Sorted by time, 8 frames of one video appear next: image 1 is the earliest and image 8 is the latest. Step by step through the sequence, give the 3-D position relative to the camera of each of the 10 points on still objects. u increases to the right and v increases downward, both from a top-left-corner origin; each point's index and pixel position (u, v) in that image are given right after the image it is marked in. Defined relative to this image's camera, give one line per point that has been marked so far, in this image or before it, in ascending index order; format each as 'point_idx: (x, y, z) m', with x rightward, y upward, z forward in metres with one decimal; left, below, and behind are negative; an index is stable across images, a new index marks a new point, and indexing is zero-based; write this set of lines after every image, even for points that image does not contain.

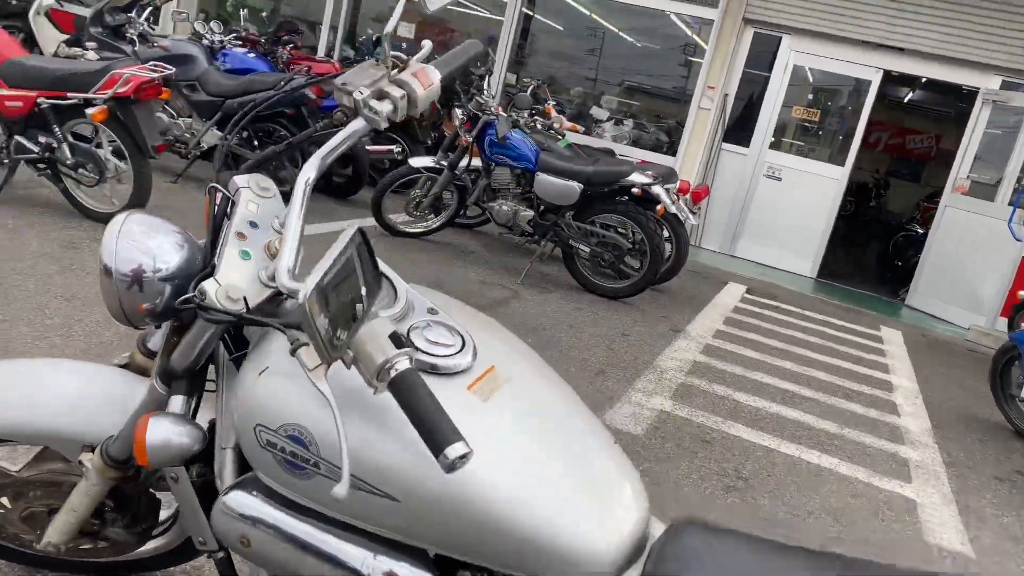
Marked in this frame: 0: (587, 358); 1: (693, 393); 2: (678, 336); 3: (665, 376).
0: (+0.5, -0.5, +6.3) m
1: (+1.3, -0.7, +6.2) m
2: (+1.5, -0.4, +7.6) m
3: (+1.1, -0.7, +6.4) m
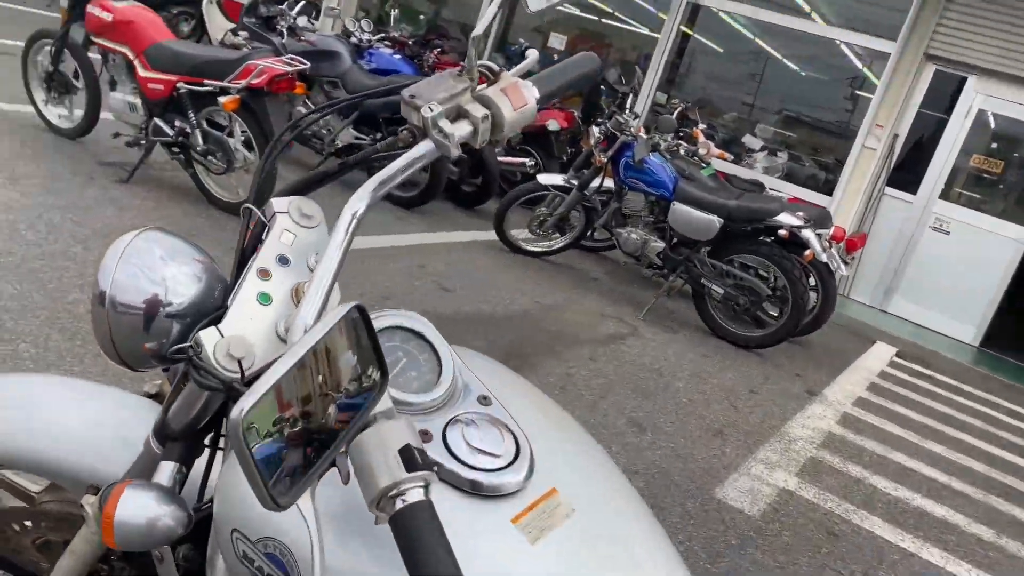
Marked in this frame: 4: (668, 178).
0: (+1.2, -0.9, +5.7) m
1: (+2.0, -1.1, +5.4) m
2: (+2.4, -0.9, +6.8) m
3: (+1.9, -1.0, +5.7) m
4: (+1.4, +1.0, +7.5) m
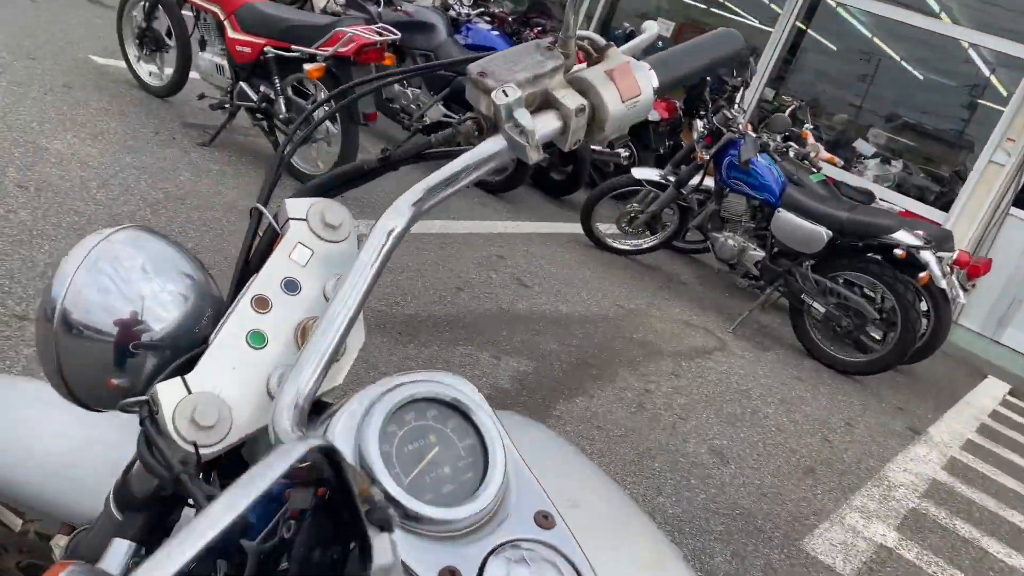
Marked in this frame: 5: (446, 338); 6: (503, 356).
0: (+1.7, -1.0, +5.1) m
1: (+2.3, -1.3, +4.8) m
2: (+2.9, -1.1, +6.2) m
3: (+2.3, -1.2, +5.1) m
4: (+2.1, +0.9, +6.9) m
5: (-0.4, -0.3, +4.9) m
6: (0.0, -0.4, +5.0) m
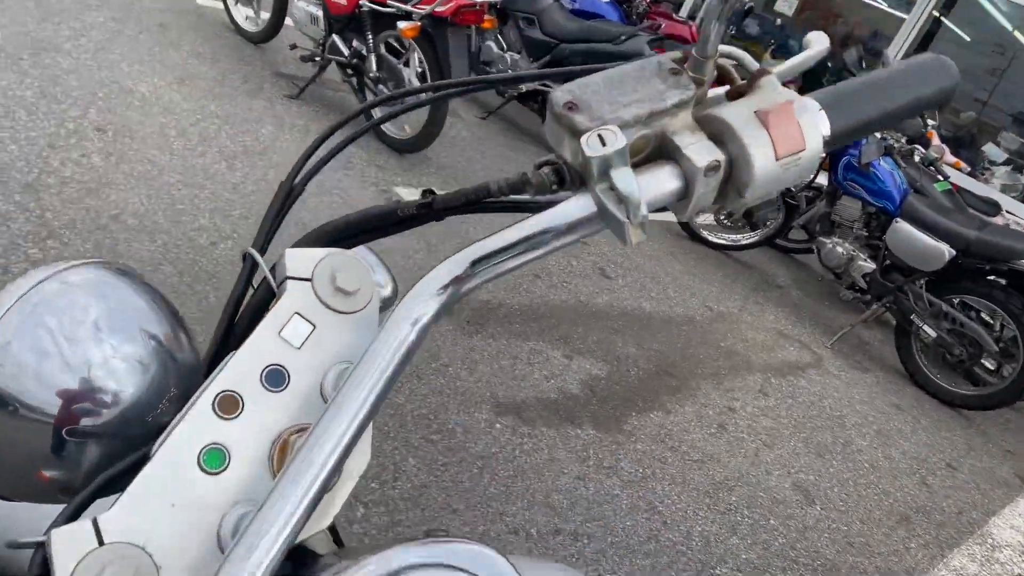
0: (+2.0, -1.1, +4.6) m
1: (+2.6, -1.5, +4.3) m
2: (+3.3, -1.3, +5.5) m
3: (+2.6, -1.4, +4.5) m
4: (+2.8, +0.7, +6.2) m
5: (0.0, -0.2, +4.6) m
6: (+0.4, -0.4, +4.7) m
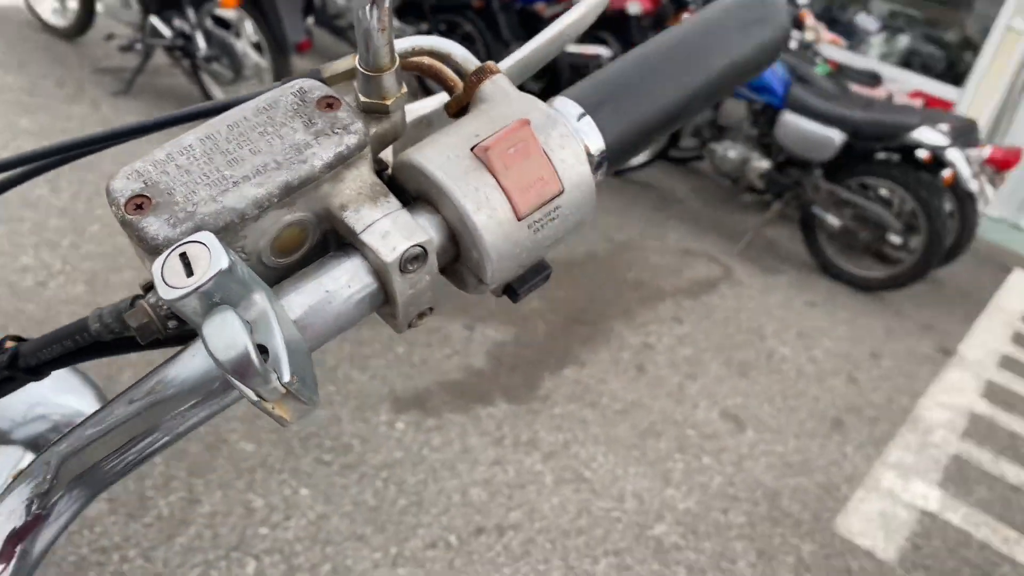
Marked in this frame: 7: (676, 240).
0: (+1.6, -0.6, +4.5) m
1: (+2.3, -0.9, +4.2) m
2: (+2.8, -0.5, +5.5) m
3: (+2.2, -0.8, +4.5) m
4: (+1.9, +1.4, +6.0) m
5: (-0.5, -0.1, +4.2) m
6: (-0.2, -0.2, +4.3) m
7: (+1.2, +0.4, +6.2) m
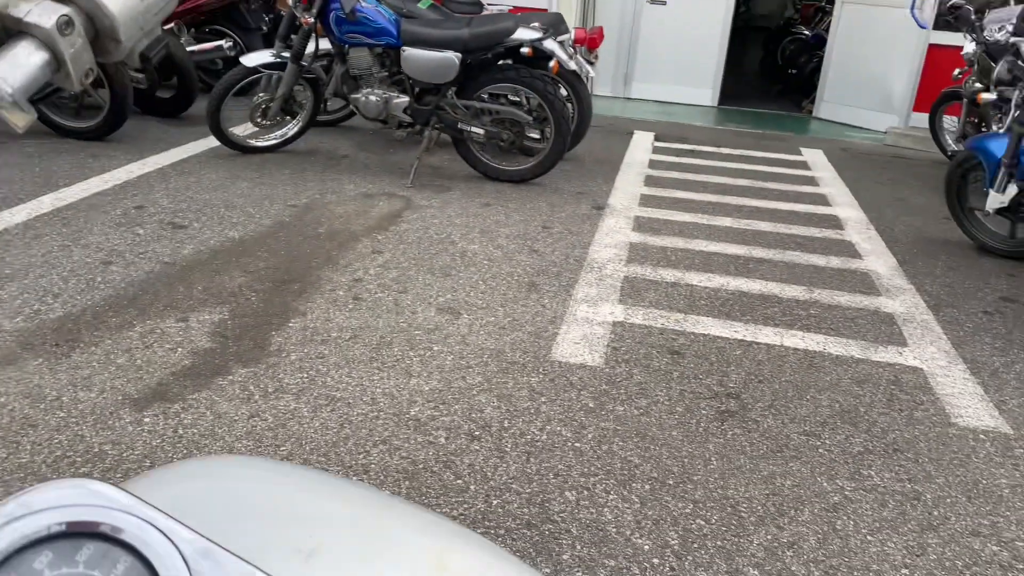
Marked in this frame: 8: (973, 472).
0: (0.0, +0.1, +5.2) m
1: (+0.8, 0.0, +5.2) m
2: (+0.7, +0.6, +6.5) m
3: (+0.6, +0.1, +5.4) m
4: (-0.9, +2.0, +6.6) m
5: (-2.0, -0.2, +4.2) m
6: (-1.7, -0.1, +4.4) m
7: (-1.2, +0.8, +6.6) m
8: (+1.8, -0.7, +3.4) m
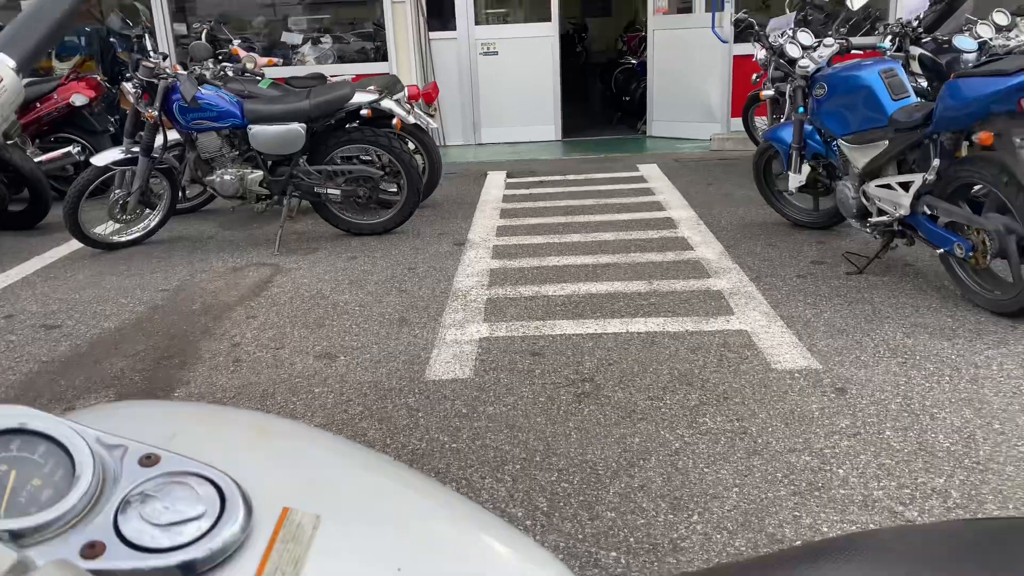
0: (-0.9, -0.2, +5.6) m
1: (-0.1, -0.1, +5.7) m
2: (-0.4, +0.3, +7.0) m
3: (-0.3, -0.1, +5.8) m
4: (-2.3, +1.5, +6.9) m
5: (-2.6, -0.7, +4.4) m
6: (-2.4, -0.6, +4.6) m
7: (-2.3, +0.2, +6.9) m
8: (+1.3, -0.5, +4.0) m
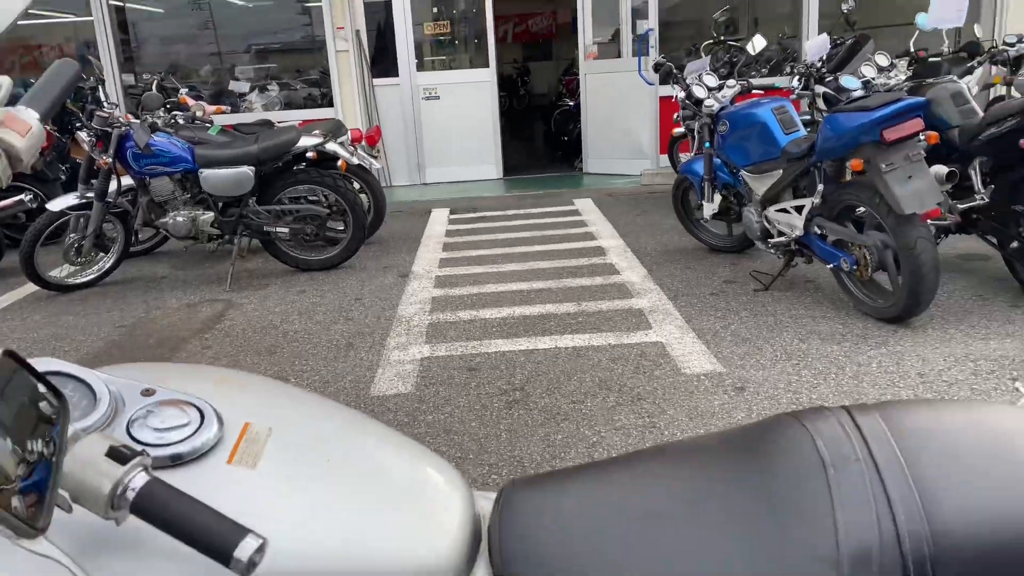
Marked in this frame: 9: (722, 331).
0: (-1.3, -0.4, +6.0) m
1: (-0.5, -0.3, +6.1) m
2: (-0.9, +0.1, +7.5) m
3: (-0.7, -0.3, +6.3) m
4: (-2.8, +1.2, +7.3) m
5: (-3.0, -0.9, +4.7) m
6: (-2.7, -0.8, +4.9) m
7: (-2.8, -0.1, +7.2) m
8: (+1.0, -0.6, +4.5) m
9: (+1.4, -0.3, +5.5) m
